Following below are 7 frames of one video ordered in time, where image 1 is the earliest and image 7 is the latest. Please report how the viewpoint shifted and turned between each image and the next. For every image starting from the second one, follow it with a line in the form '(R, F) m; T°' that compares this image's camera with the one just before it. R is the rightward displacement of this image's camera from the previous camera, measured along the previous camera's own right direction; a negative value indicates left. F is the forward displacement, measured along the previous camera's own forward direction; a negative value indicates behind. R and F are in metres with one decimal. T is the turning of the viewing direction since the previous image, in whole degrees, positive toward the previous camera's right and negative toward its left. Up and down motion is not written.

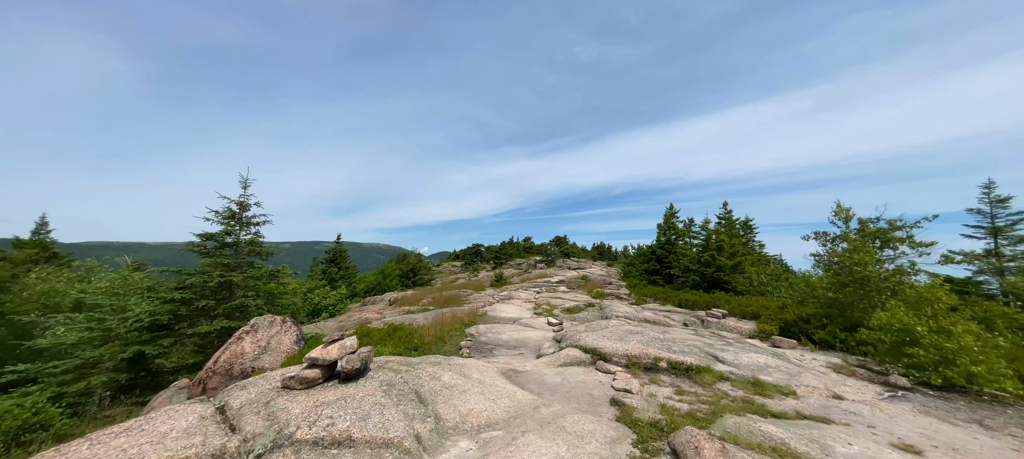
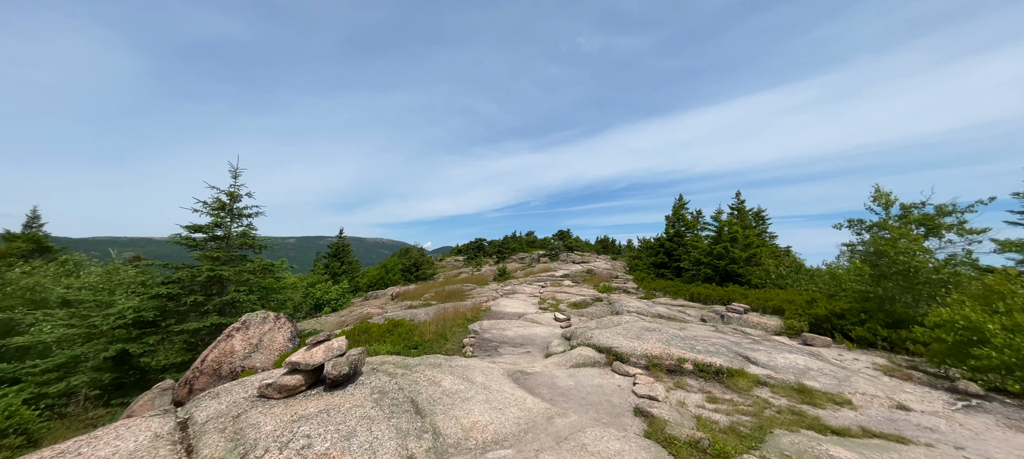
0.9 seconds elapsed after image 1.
(-0.1, +1.0) m; -1°
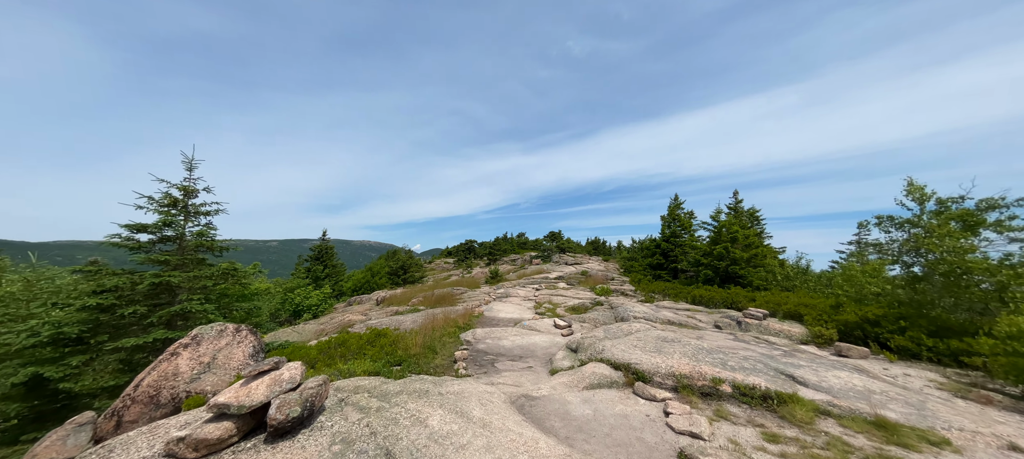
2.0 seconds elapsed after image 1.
(-0.3, +1.6) m; +2°
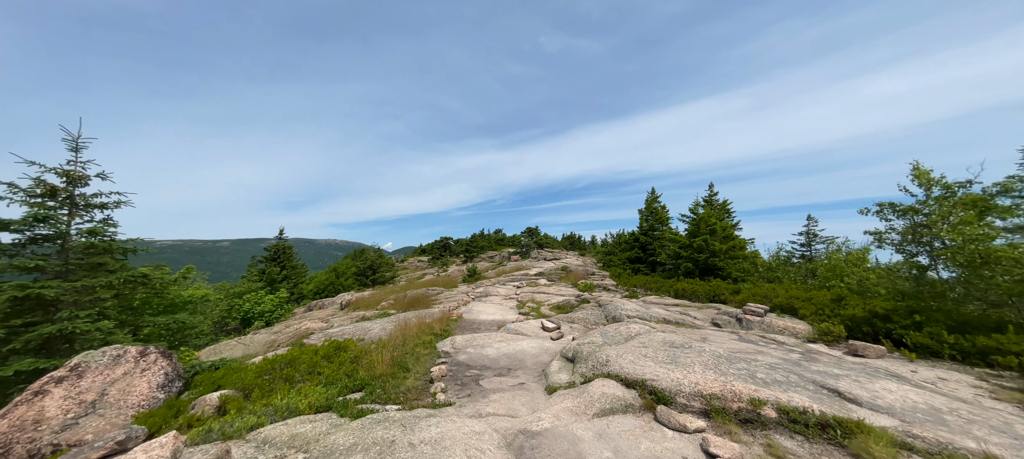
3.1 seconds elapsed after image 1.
(-0.3, +1.8) m; +5°
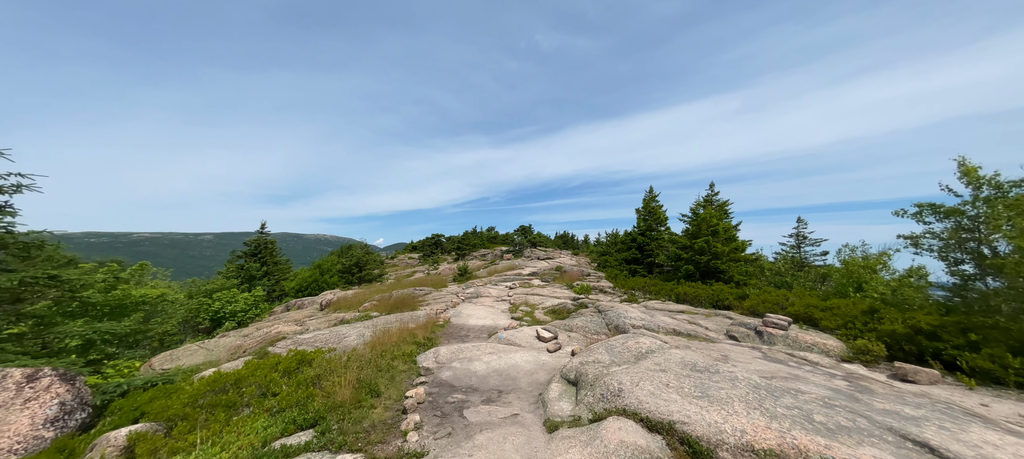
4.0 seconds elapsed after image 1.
(0.0, +1.7) m; +1°
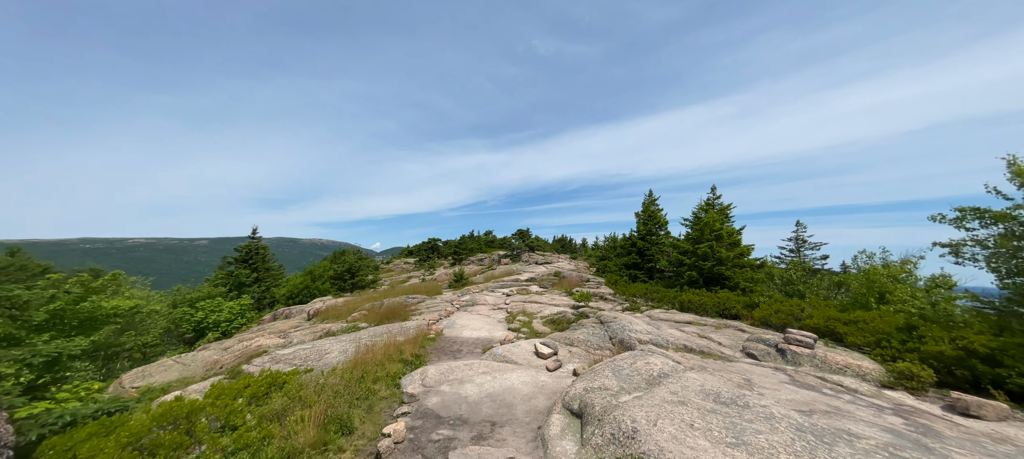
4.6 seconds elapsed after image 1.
(+0.1, +1.2) m; 0°
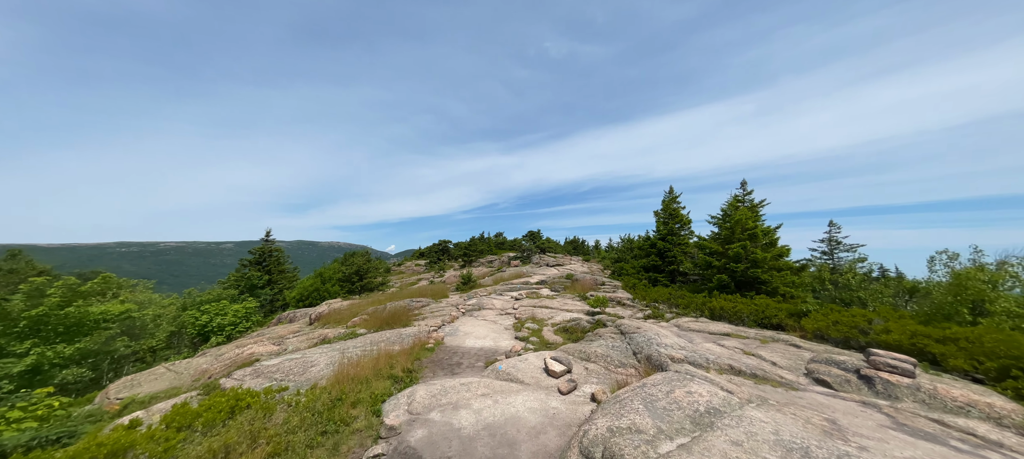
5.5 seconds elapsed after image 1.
(+0.3, +2.0) m; -3°
